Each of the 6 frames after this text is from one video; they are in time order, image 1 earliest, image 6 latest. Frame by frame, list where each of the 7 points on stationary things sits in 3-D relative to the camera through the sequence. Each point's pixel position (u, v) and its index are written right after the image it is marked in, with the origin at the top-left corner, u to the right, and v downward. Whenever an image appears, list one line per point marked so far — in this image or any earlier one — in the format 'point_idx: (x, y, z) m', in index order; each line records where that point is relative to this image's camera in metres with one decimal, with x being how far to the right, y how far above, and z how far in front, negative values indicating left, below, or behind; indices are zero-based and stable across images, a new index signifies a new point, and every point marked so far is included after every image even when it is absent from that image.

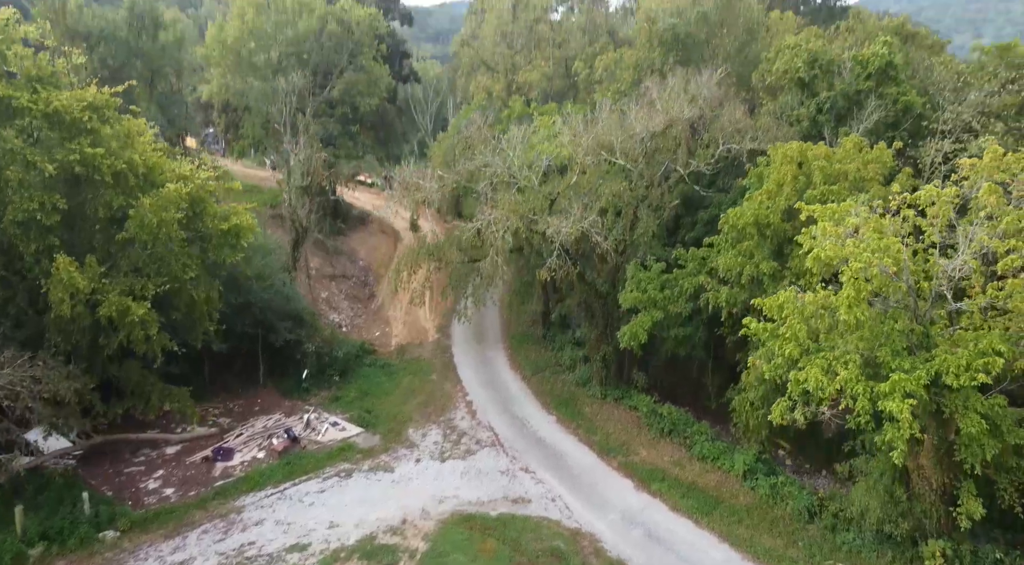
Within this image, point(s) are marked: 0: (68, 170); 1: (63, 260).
0: (-9.1, +2.3, +17.1) m
1: (-8.8, +0.5, +16.2) m
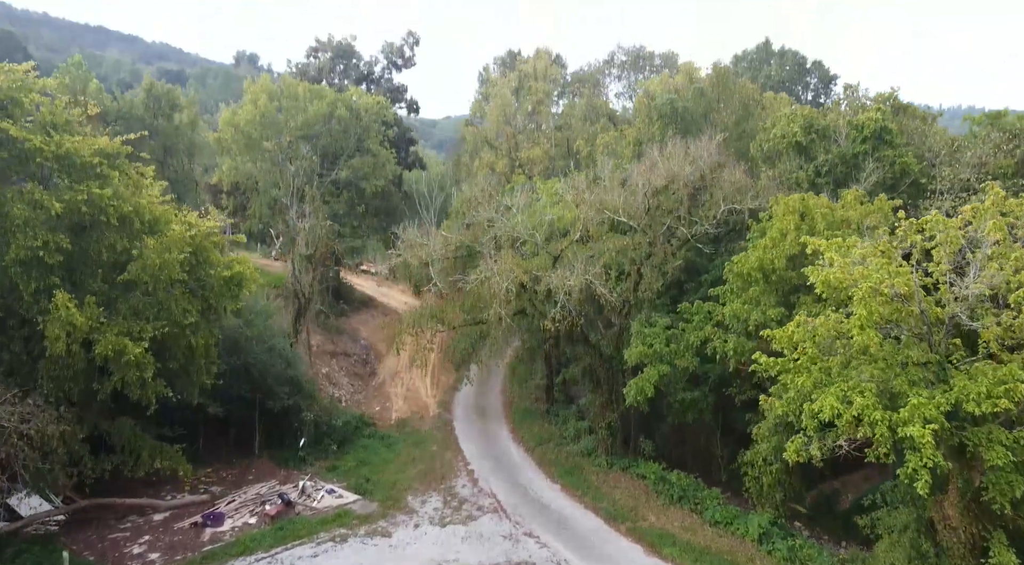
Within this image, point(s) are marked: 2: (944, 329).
0: (-9.0, +1.5, +17.1) m
1: (-8.7, -0.2, +16.0) m
2: (+7.2, -0.7, +13.7) m
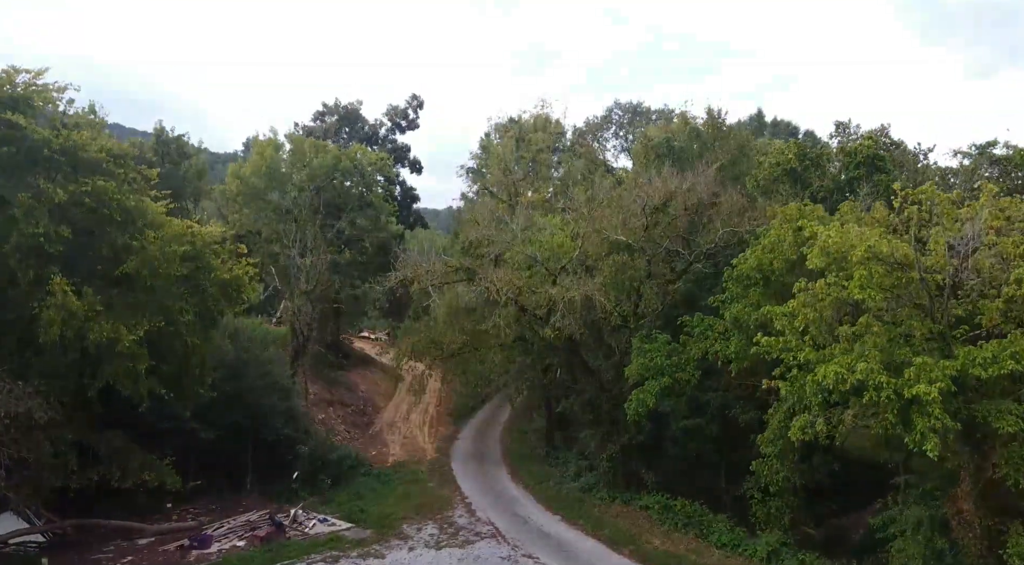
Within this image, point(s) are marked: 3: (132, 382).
0: (-9.1, +1.6, +17.2) m
1: (-8.8, +0.1, +16.0) m
2: (+7.2, -0.2, +13.6) m
3: (-8.0, -2.1, +17.4) m
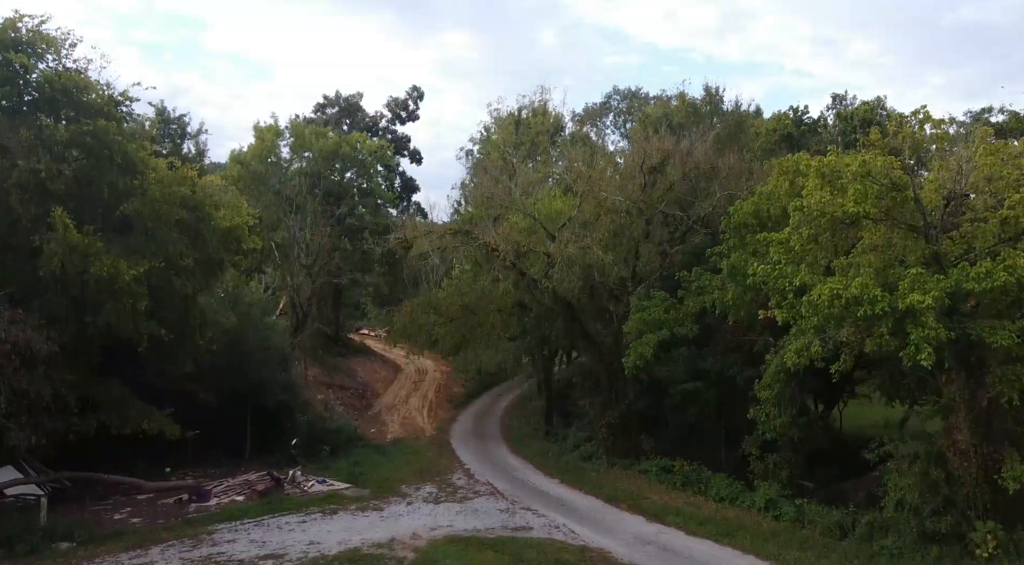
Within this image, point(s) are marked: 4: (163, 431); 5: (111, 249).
0: (-9.1, +2.9, +17.4) m
1: (-8.8, +1.4, +16.1) m
2: (+7.1, +1.1, +13.7) m
3: (-8.0, -0.8, +17.5) m
4: (-8.4, -3.6, +19.9) m
5: (-8.3, +0.7, +17.0) m
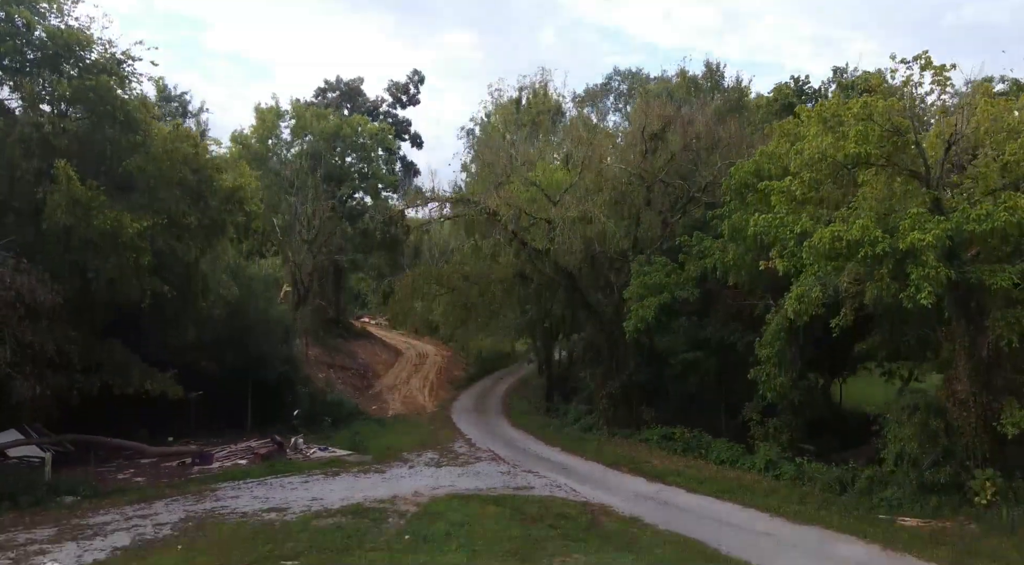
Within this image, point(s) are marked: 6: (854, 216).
0: (-9.0, +3.8, +17.5) m
1: (-8.8, +2.3, +16.2) m
2: (+7.2, +2.0, +13.8) m
3: (-8.0, +0.1, +17.6) m
4: (-8.4, -2.6, +20.0) m
5: (-8.2, +1.6, +17.1) m
6: (+5.7, +1.1, +13.8) m
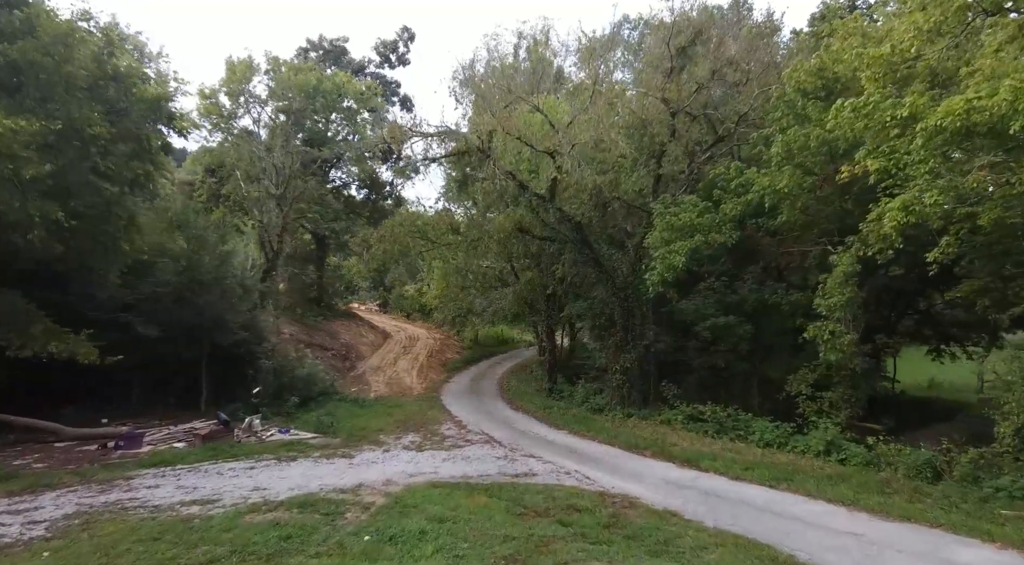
0: (-9.1, +5.0, +13.5) m
1: (-8.8, +3.5, +12.2) m
2: (+7.1, +3.2, +9.8) m
3: (-8.0, +1.3, +13.6) m
4: (-8.4, -1.4, +16.0) m
5: (-8.3, +2.8, +13.1) m
6: (+5.7, +2.3, +9.9) m
